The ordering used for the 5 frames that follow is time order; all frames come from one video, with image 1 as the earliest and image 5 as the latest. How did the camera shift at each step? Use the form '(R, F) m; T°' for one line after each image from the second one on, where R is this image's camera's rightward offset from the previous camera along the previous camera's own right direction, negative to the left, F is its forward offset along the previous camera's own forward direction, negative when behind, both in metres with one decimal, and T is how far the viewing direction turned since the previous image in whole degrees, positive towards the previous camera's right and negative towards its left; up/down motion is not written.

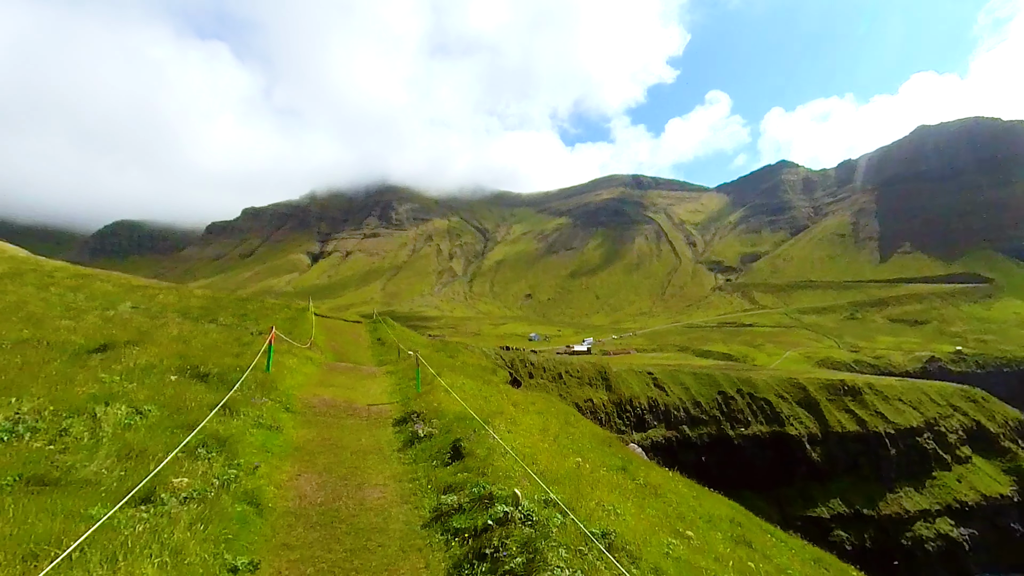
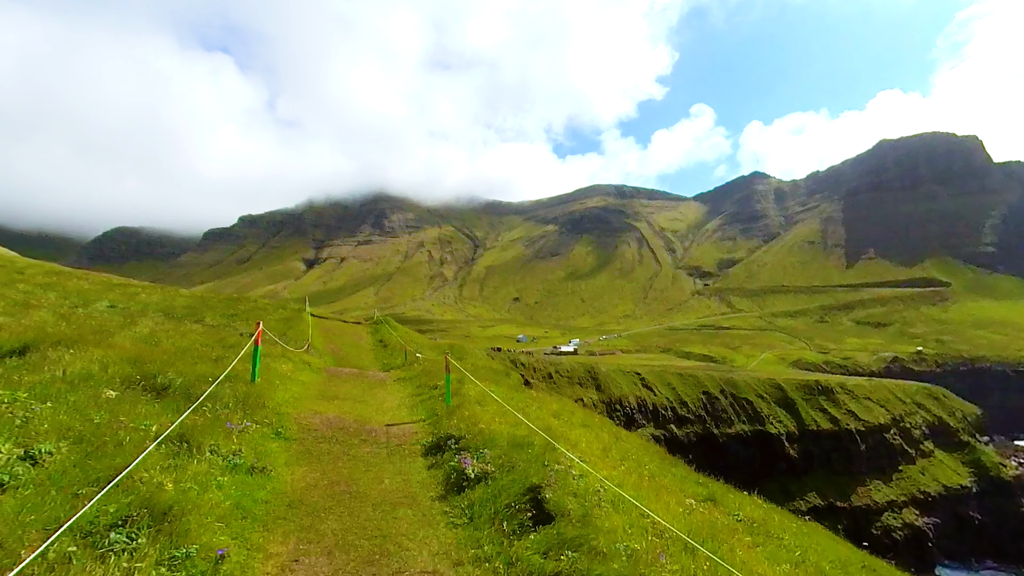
(-2.5, -2.0) m; +3°
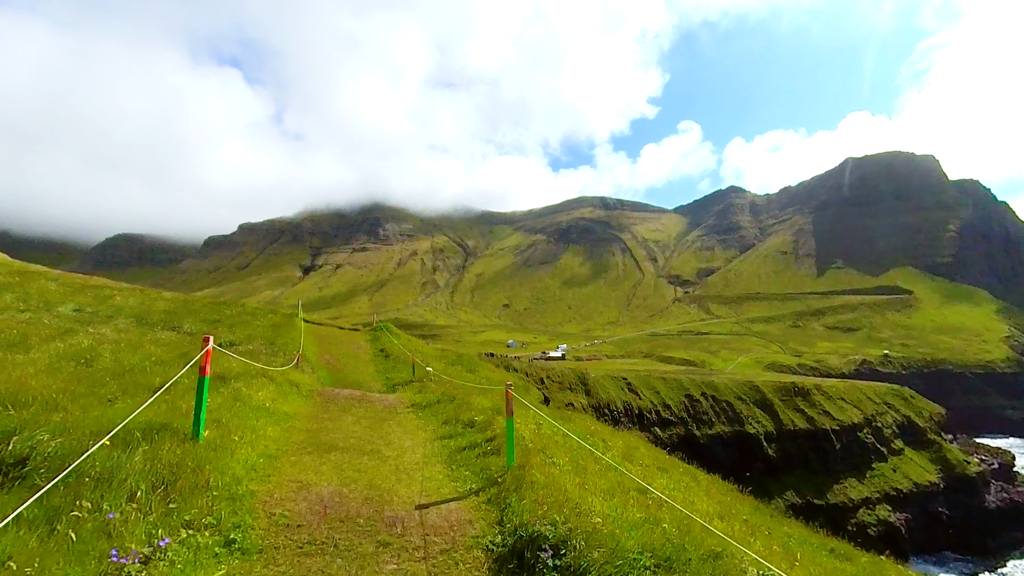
(-2.7, -2.1) m; +3°
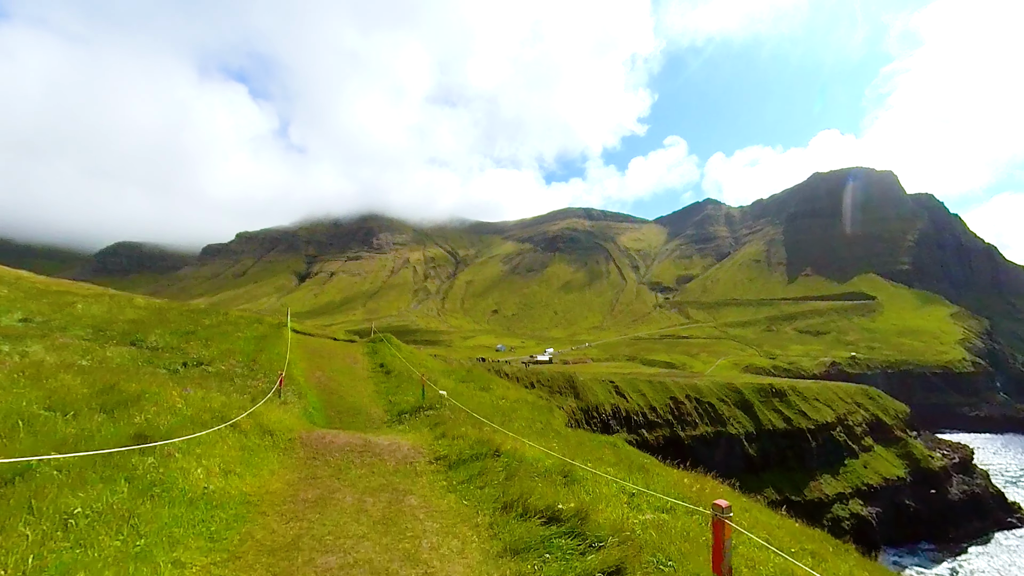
(-2.9, -2.3) m; +3°
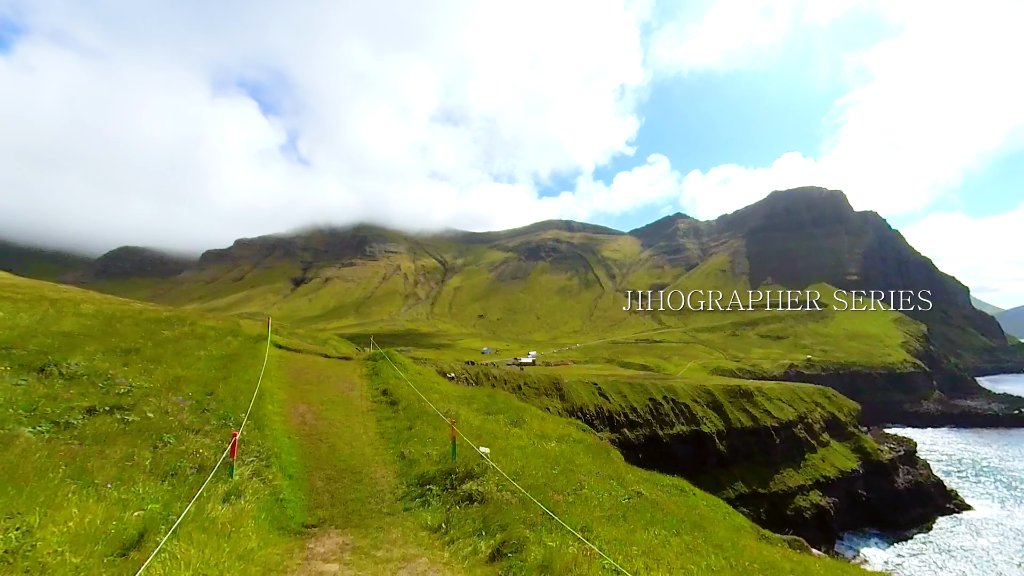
(-4.4, -3.6) m; +4°
